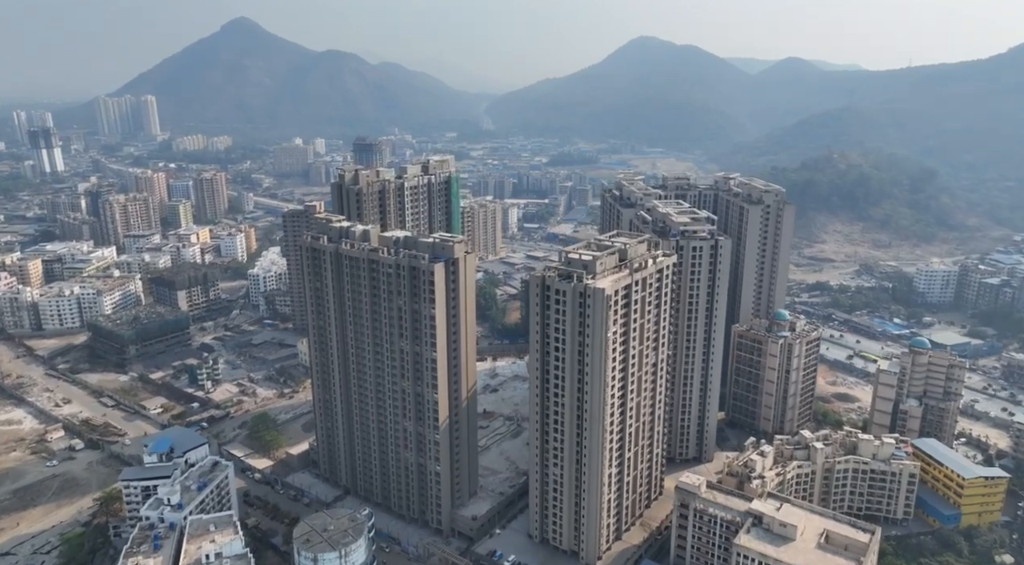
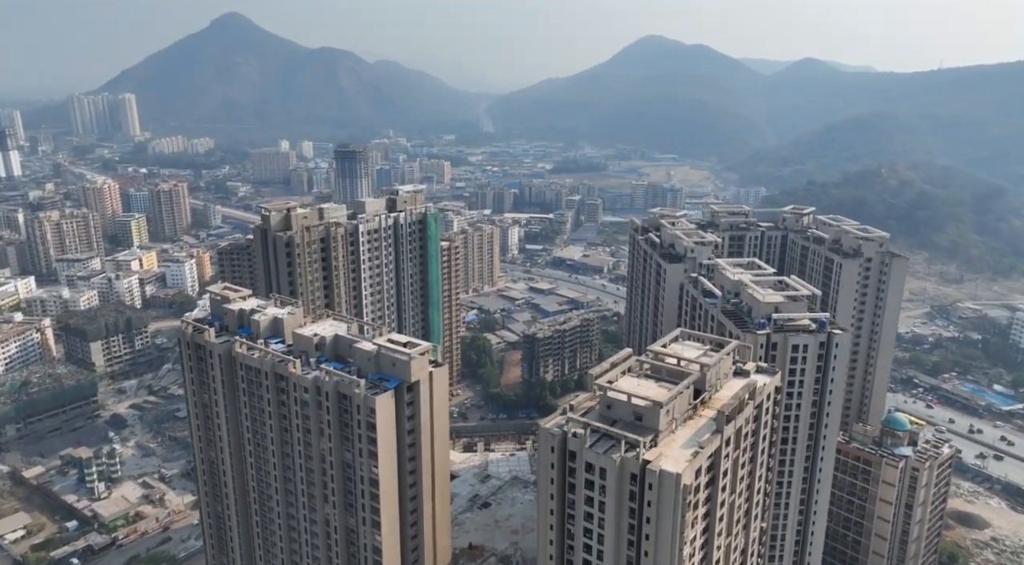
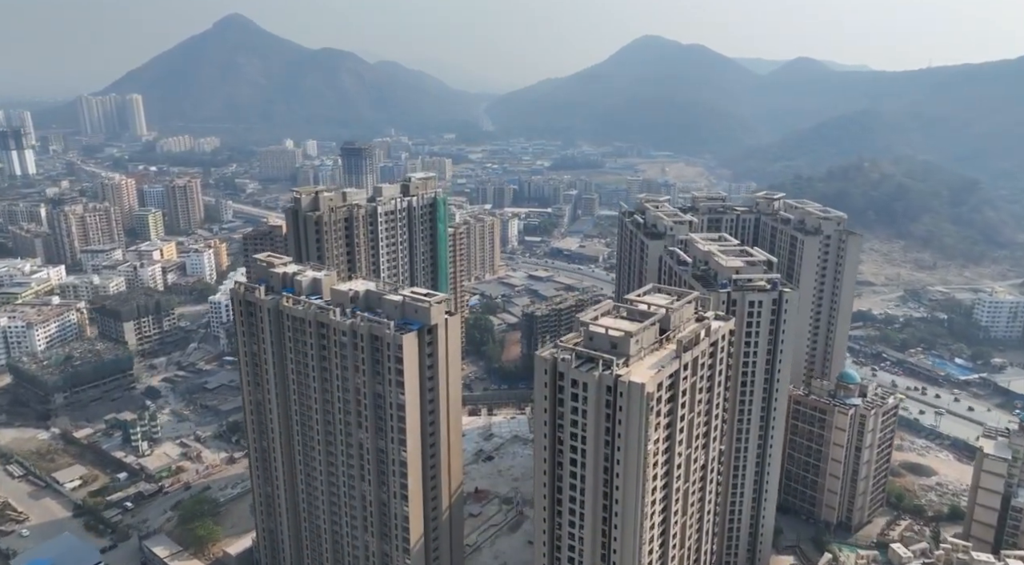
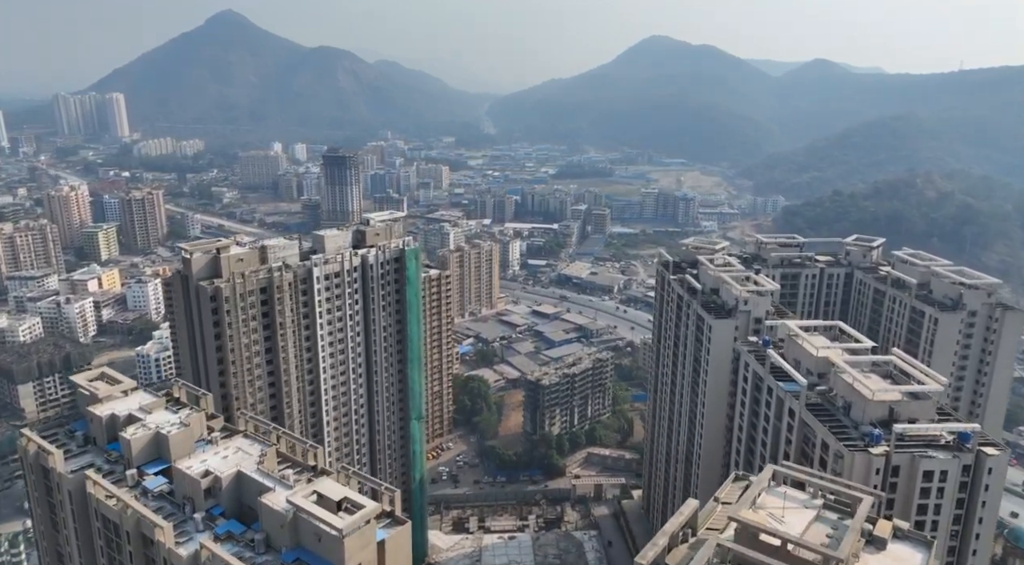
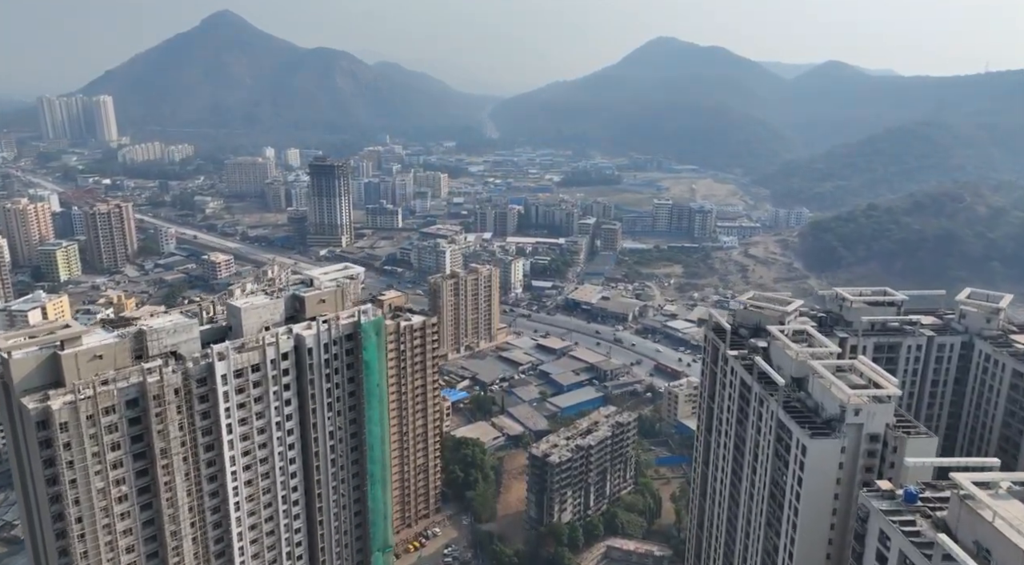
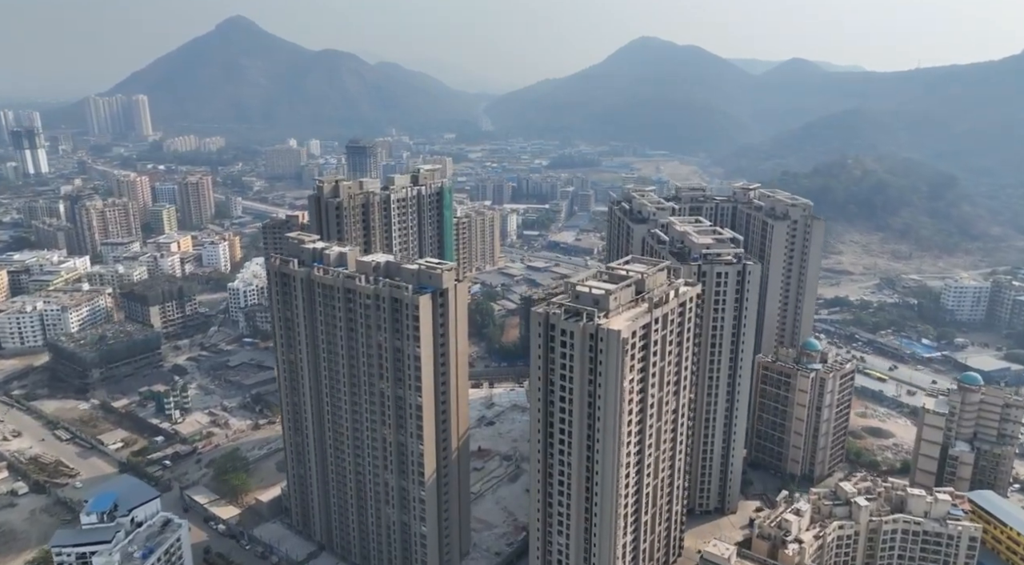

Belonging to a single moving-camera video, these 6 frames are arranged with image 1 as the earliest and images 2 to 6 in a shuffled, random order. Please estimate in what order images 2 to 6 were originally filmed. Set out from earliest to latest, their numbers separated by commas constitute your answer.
6, 3, 2, 4, 5
